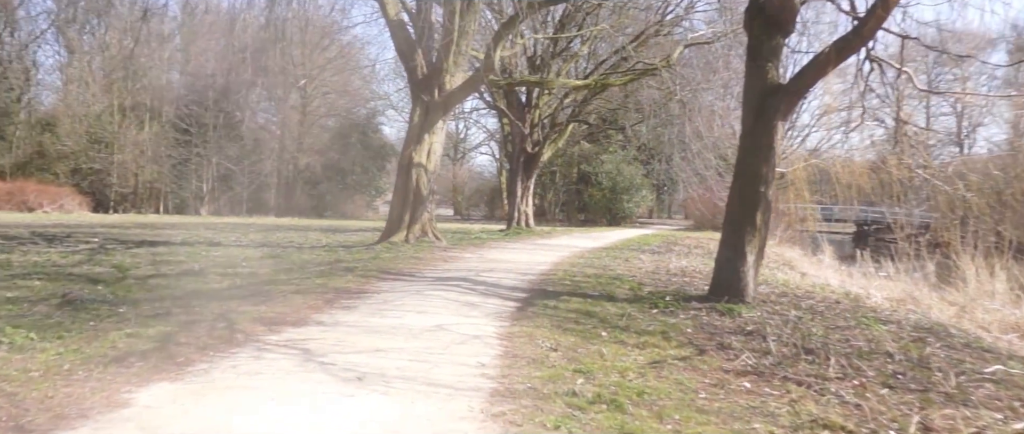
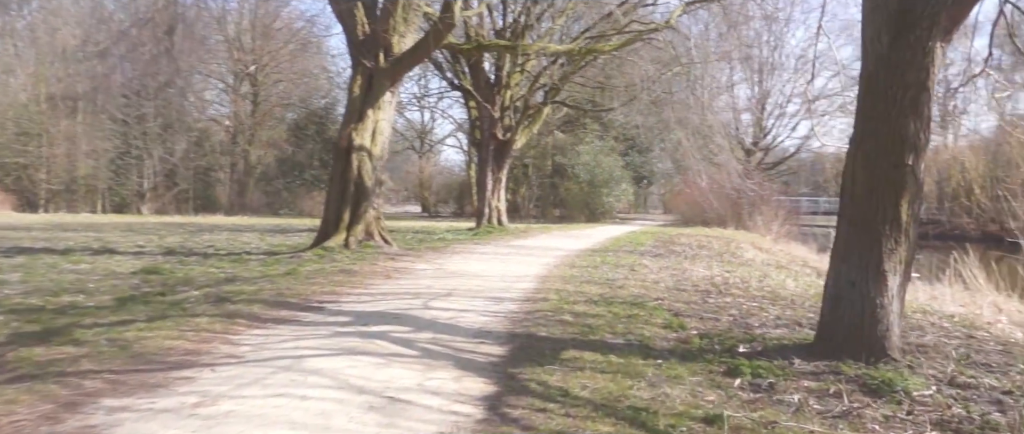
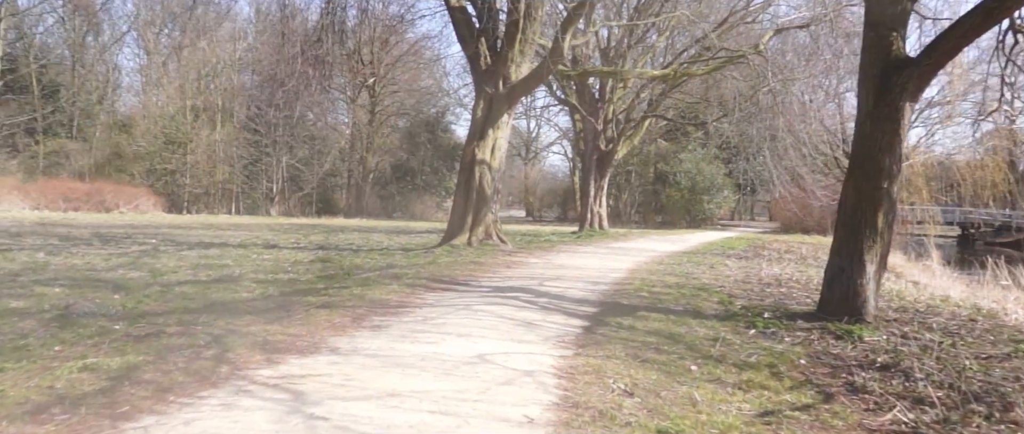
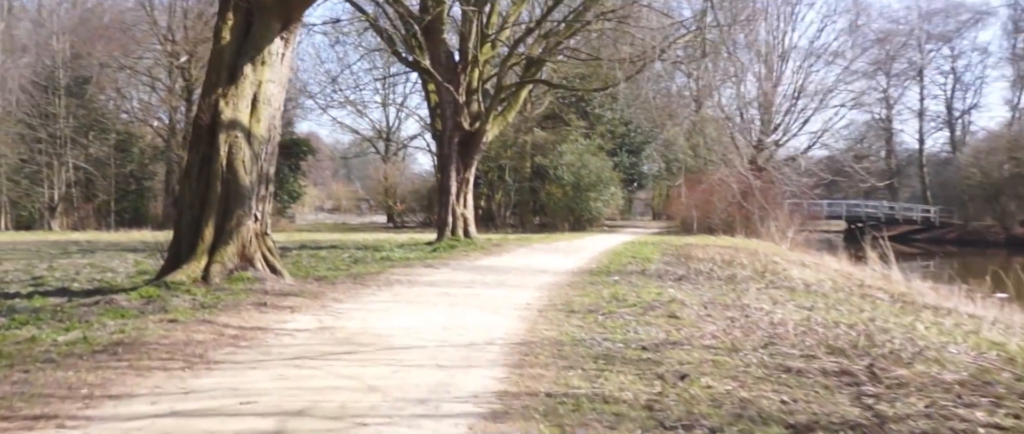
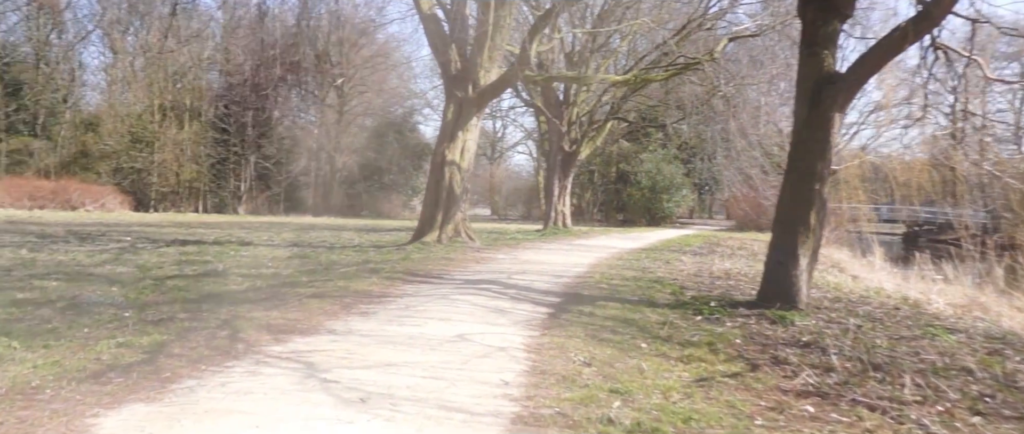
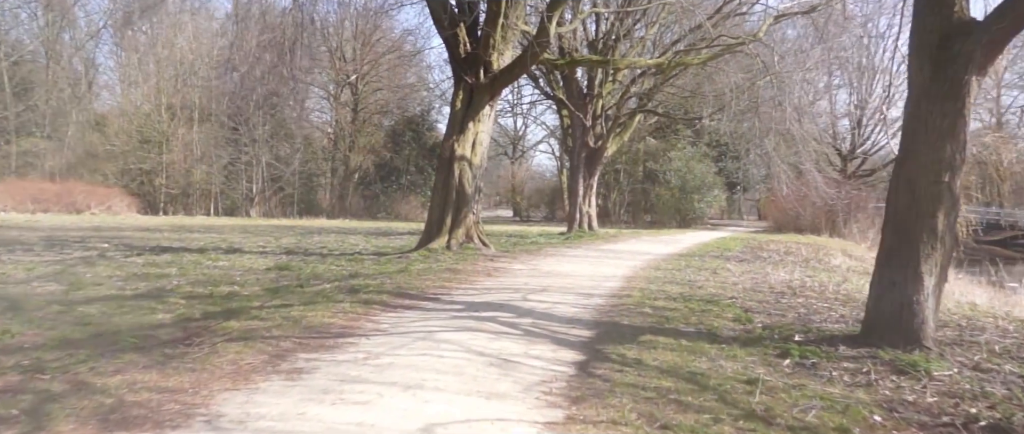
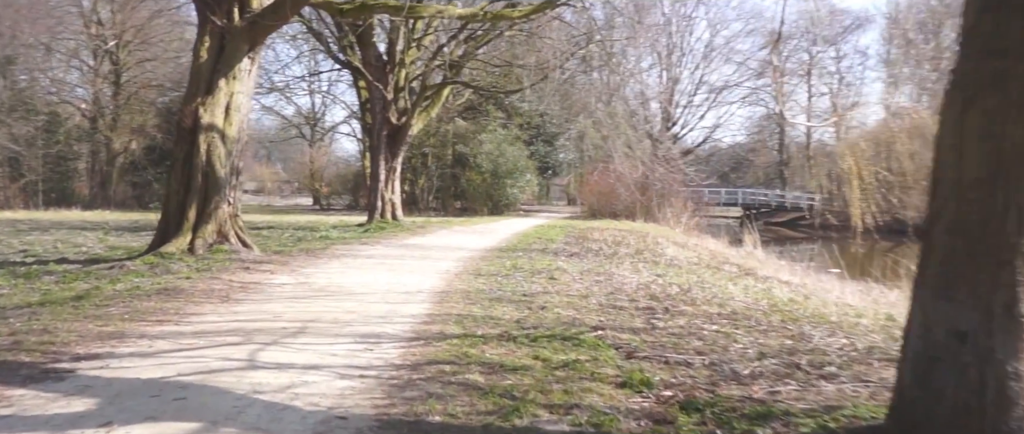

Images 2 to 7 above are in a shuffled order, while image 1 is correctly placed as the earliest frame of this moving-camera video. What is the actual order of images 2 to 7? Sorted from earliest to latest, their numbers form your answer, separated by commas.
5, 3, 6, 2, 7, 4
